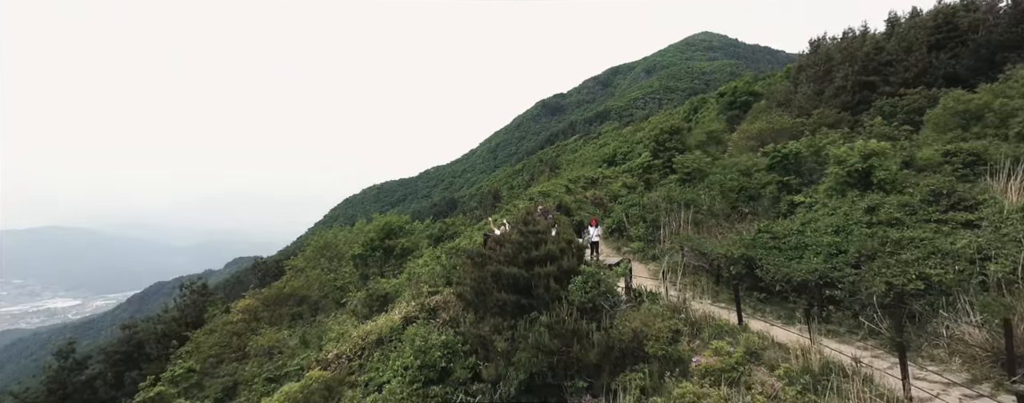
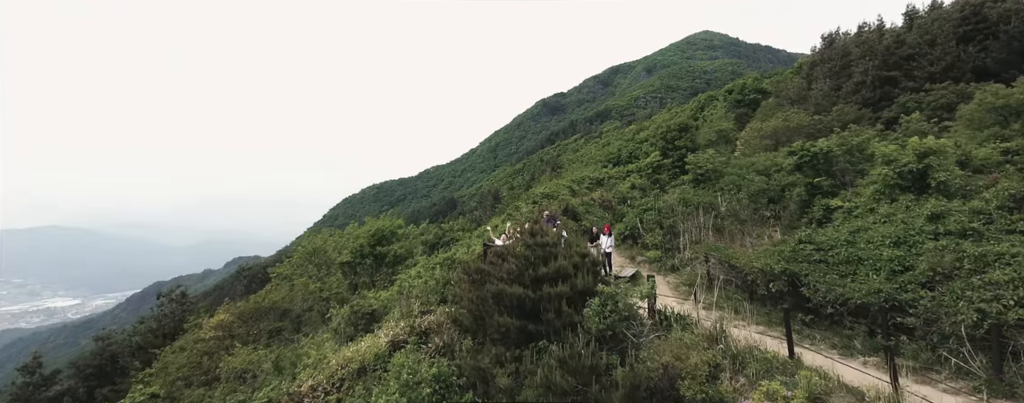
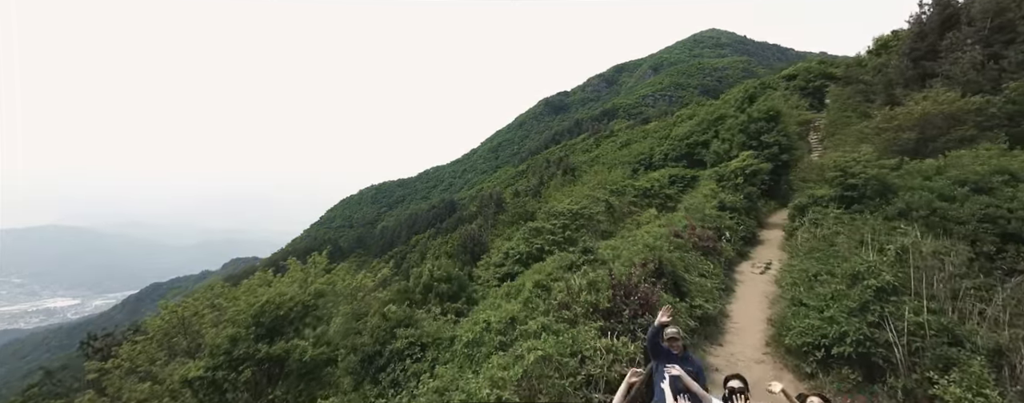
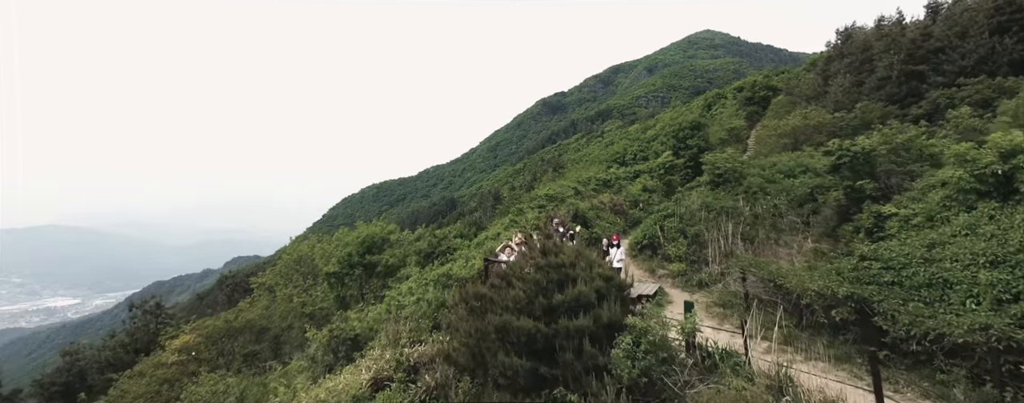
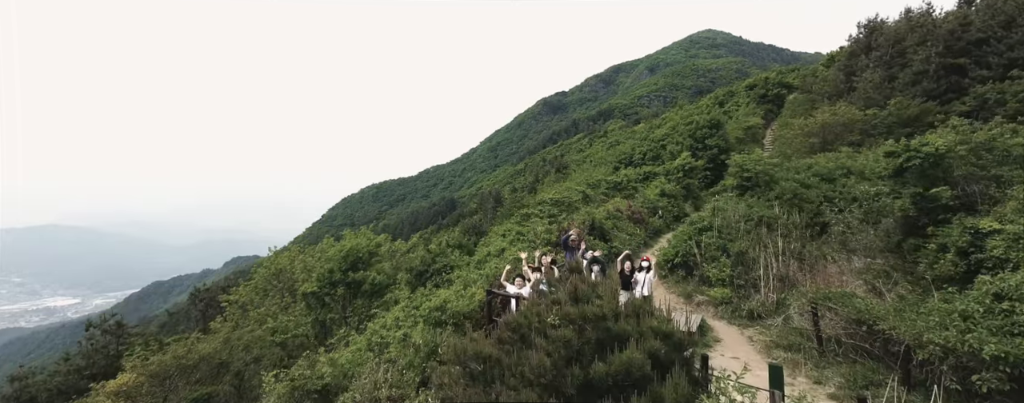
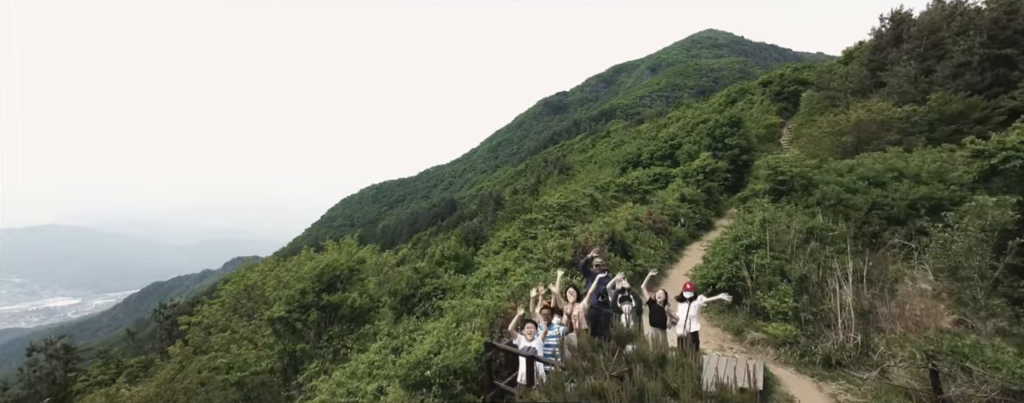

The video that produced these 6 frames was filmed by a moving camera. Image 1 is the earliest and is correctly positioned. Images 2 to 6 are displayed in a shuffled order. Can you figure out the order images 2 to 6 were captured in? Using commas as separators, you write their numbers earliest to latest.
2, 4, 5, 6, 3
